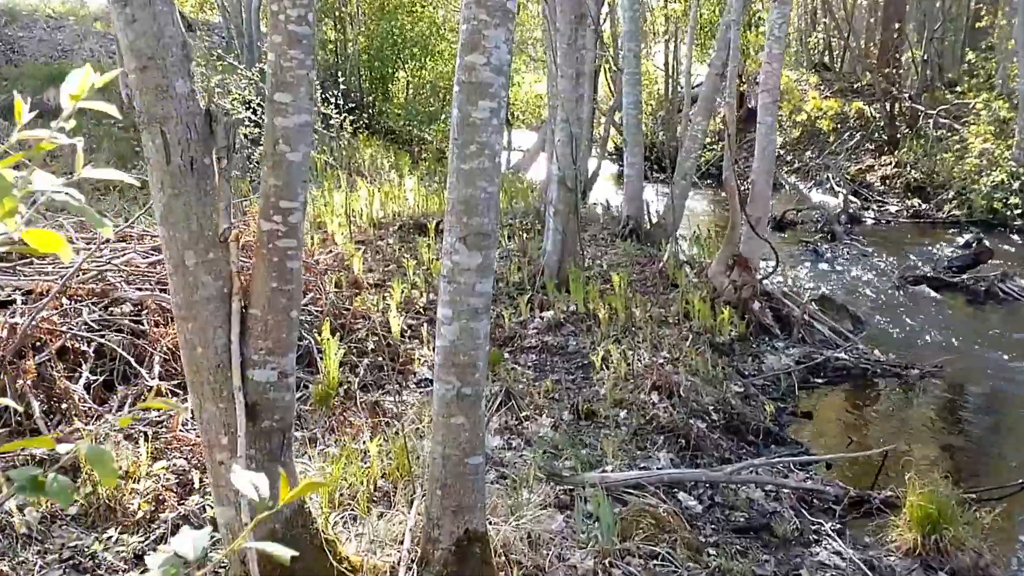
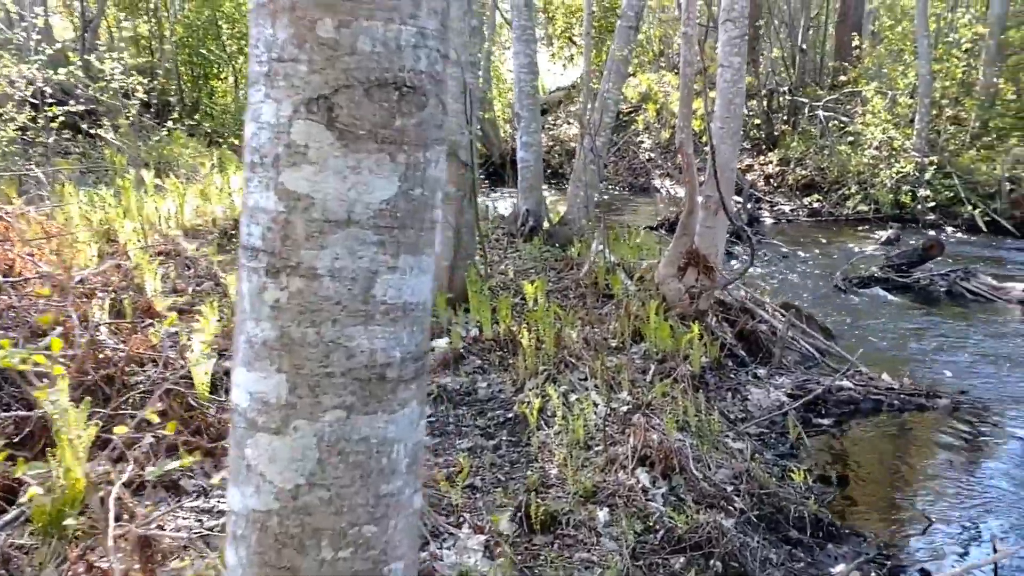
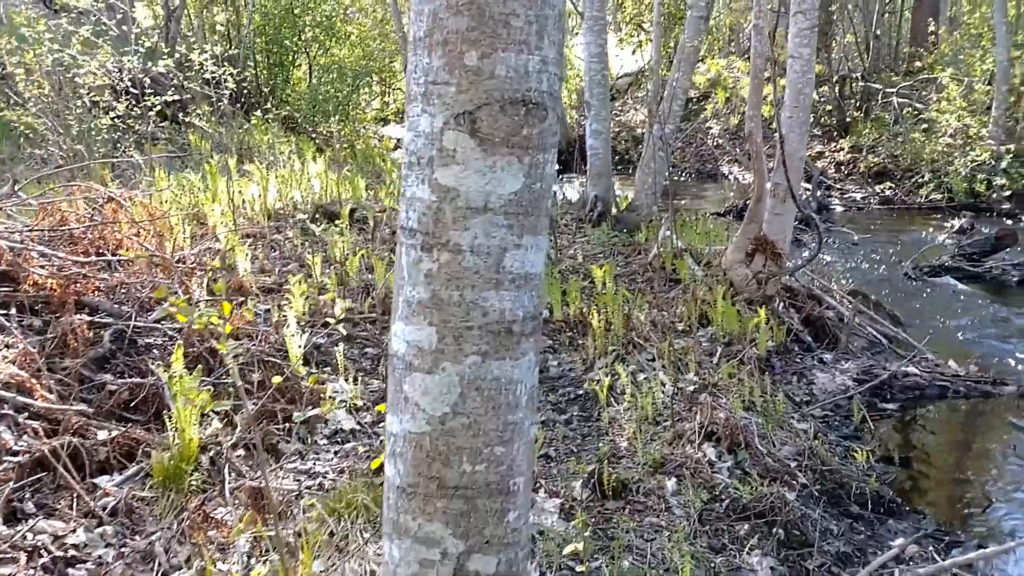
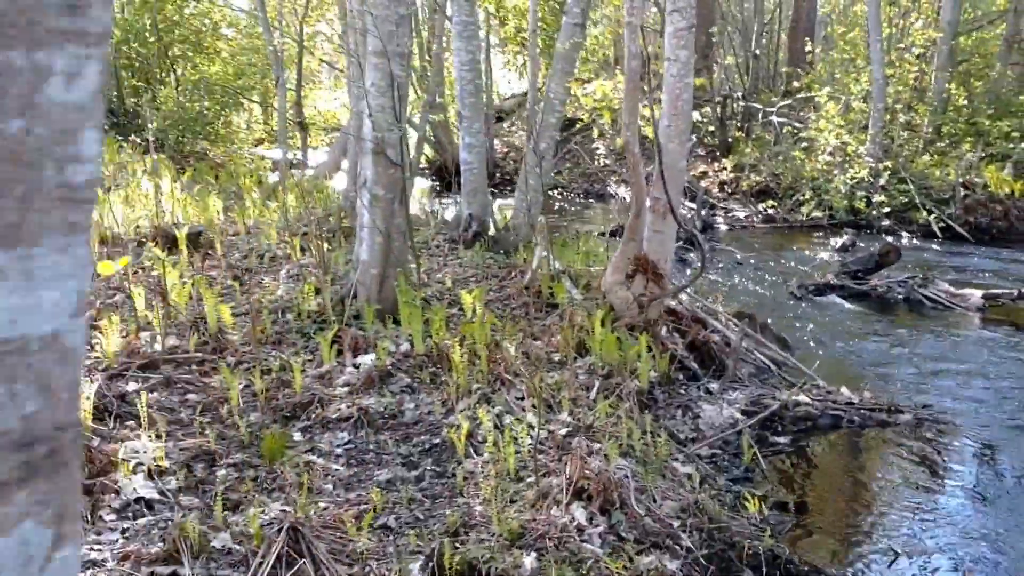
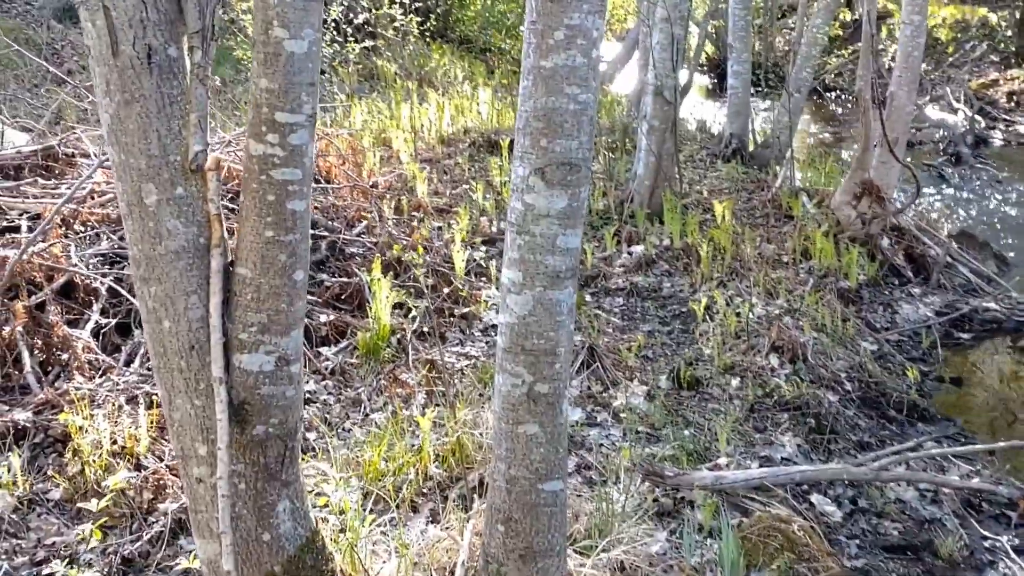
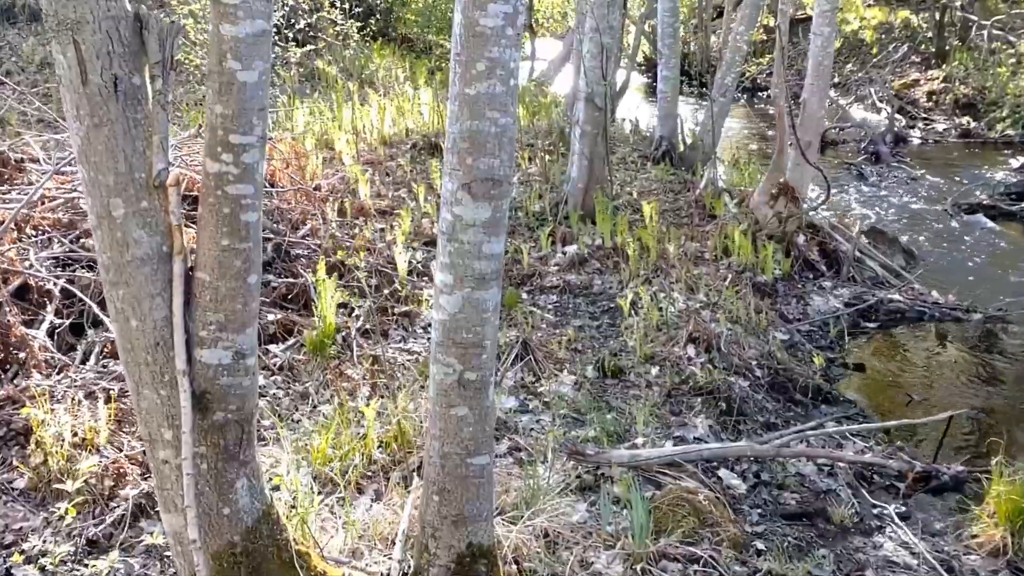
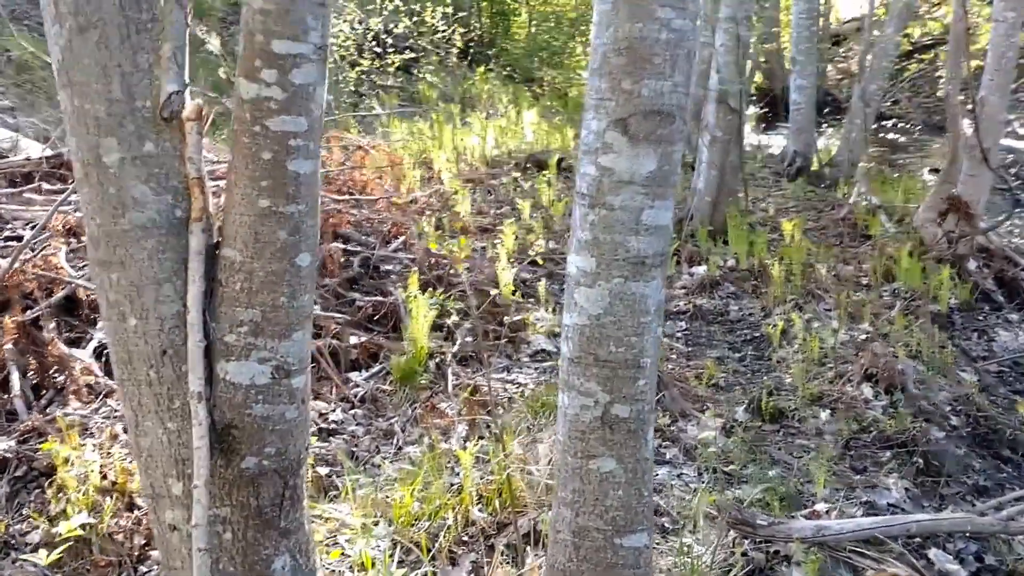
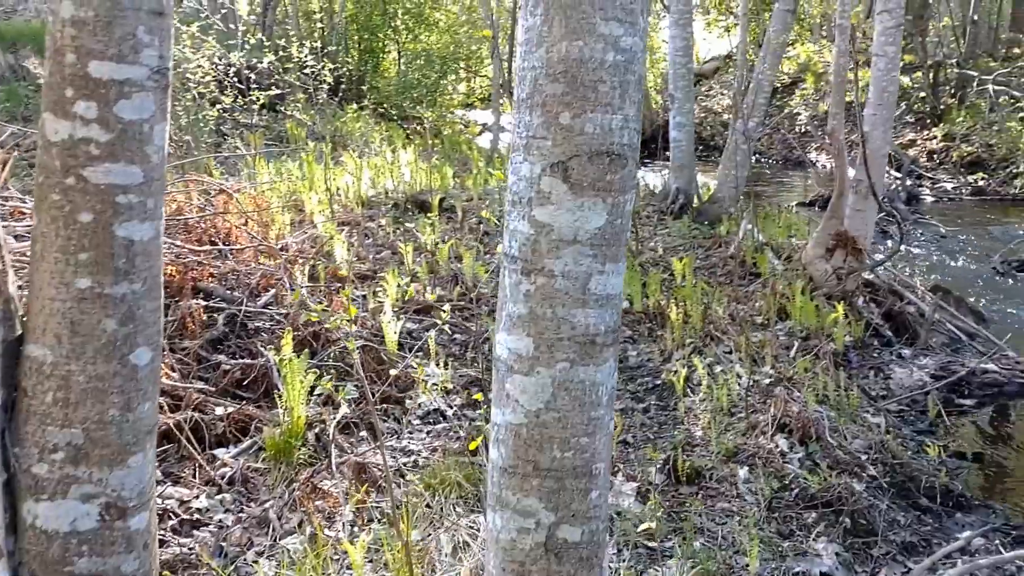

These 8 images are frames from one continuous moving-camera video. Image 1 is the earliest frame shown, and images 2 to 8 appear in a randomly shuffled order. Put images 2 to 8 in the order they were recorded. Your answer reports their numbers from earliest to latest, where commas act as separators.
6, 5, 7, 8, 3, 2, 4
